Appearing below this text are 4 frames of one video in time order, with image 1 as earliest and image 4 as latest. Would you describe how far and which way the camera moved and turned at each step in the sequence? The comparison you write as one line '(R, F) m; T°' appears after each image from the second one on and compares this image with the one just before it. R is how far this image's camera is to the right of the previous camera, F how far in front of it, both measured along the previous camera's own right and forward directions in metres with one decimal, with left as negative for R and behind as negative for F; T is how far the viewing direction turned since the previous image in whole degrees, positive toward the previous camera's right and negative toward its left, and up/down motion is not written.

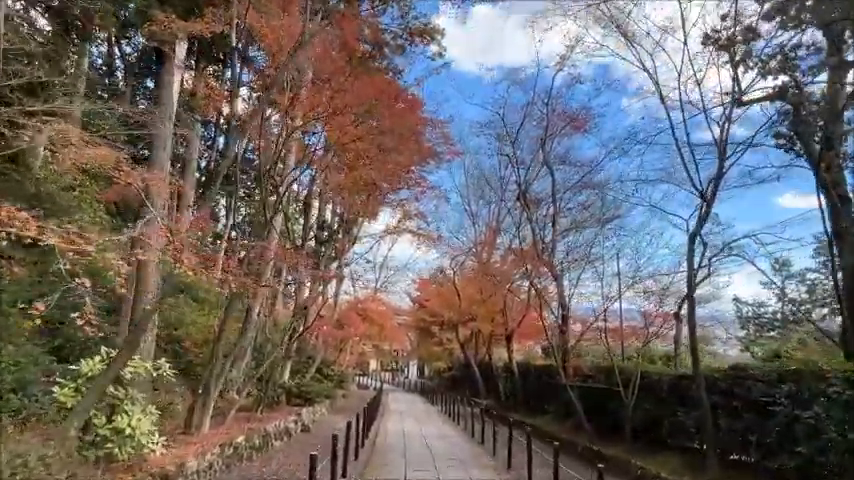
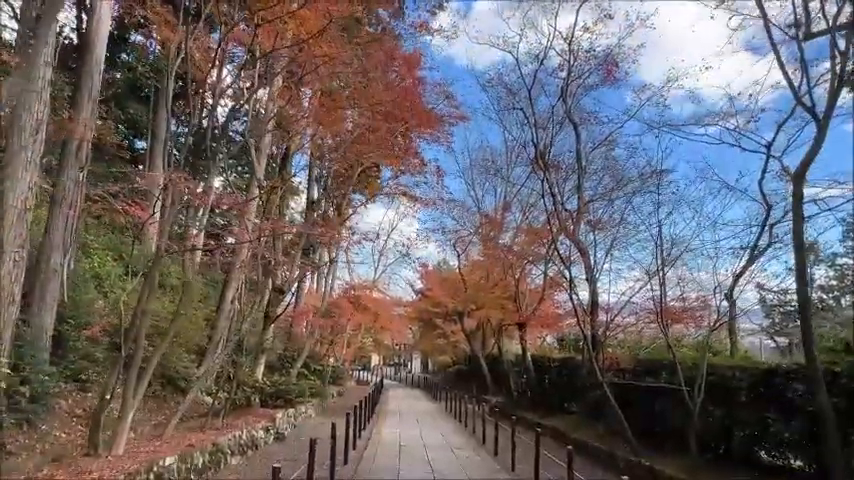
(+0.1, +2.6) m; 0°
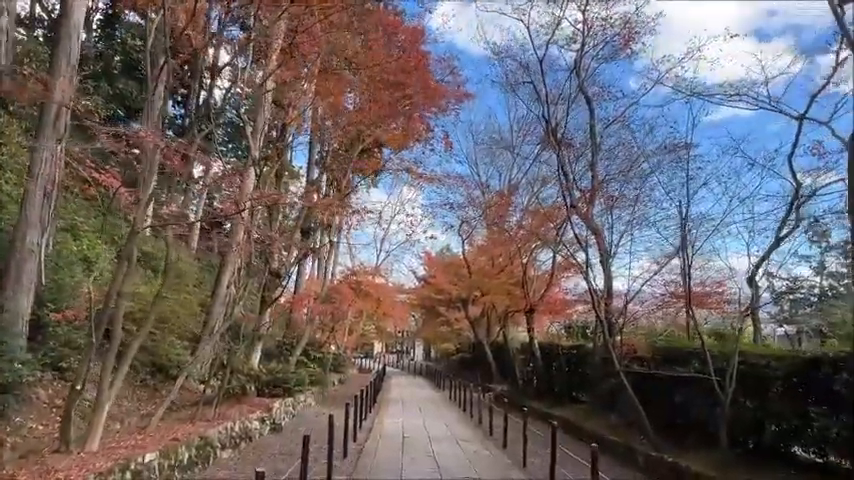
(0.0, +0.7) m; 0°
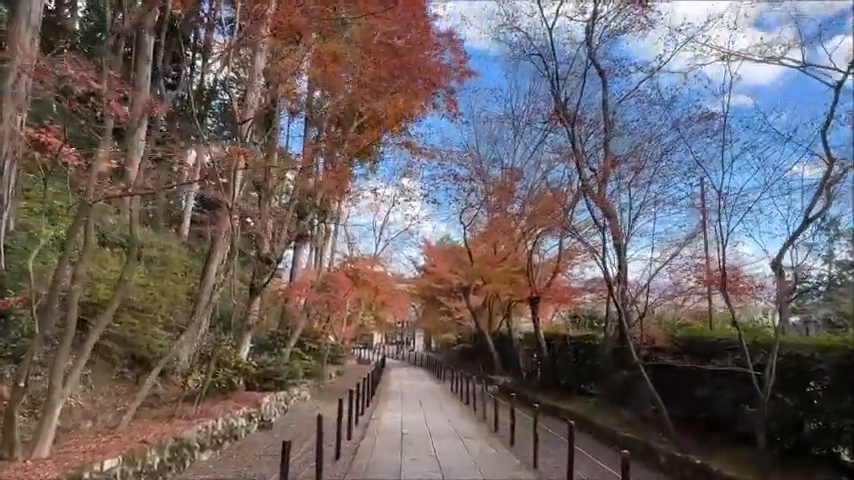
(0.0, +0.8) m; 0°
